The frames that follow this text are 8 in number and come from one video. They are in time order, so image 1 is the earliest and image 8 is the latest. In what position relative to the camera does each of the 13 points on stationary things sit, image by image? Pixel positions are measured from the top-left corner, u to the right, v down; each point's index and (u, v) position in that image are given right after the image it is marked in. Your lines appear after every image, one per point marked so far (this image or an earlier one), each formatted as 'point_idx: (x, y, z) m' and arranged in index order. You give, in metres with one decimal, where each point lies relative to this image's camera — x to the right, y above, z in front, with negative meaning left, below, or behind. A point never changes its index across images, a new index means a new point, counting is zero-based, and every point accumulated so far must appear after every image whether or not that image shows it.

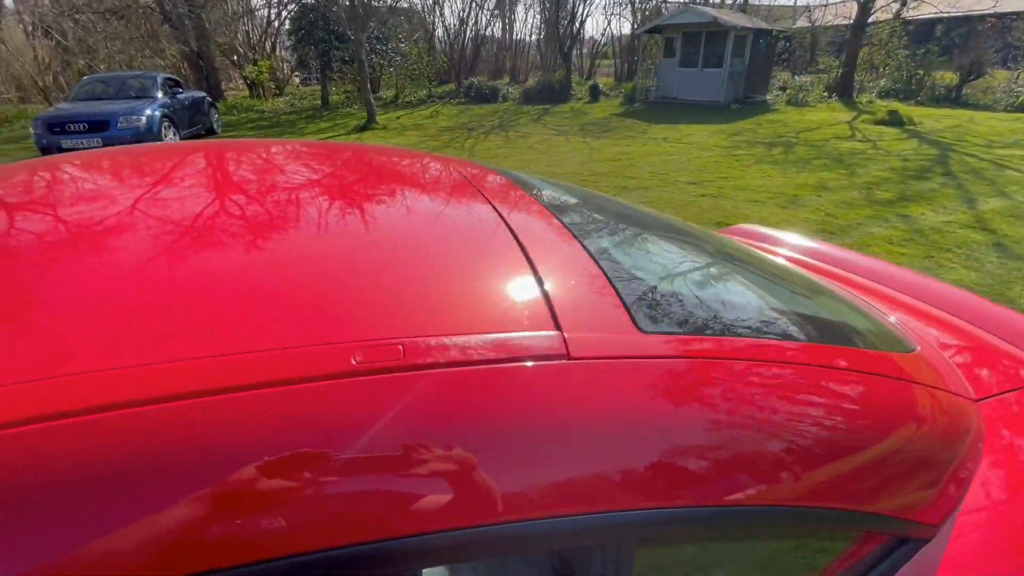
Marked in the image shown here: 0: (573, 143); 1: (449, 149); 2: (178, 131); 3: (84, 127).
0: (+1.3, +3.0, +9.9) m
1: (-1.1, +2.7, +9.3) m
2: (-6.8, +3.2, +9.8) m
3: (-7.2, +2.7, +8.1) m
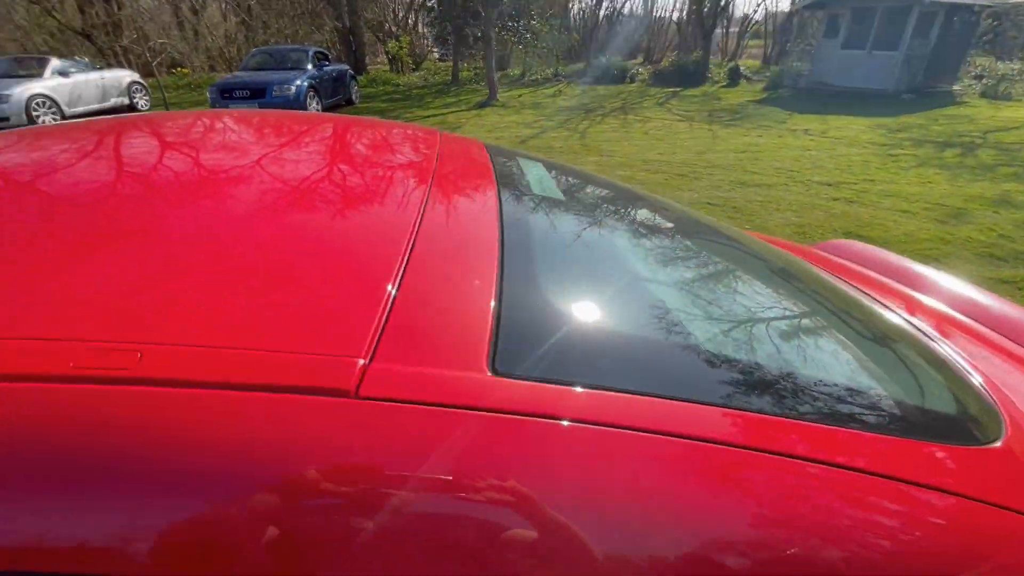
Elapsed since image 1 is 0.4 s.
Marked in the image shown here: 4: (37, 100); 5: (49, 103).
0: (+3.6, +3.0, +9.2) m
1: (+1.0, +3.0, +9.1) m
2: (-4.3, +4.2, +10.8) m
3: (-5.1, +3.7, +9.3) m
4: (-9.6, +3.8, +9.7) m
5: (-9.6, +3.8, +10.0) m
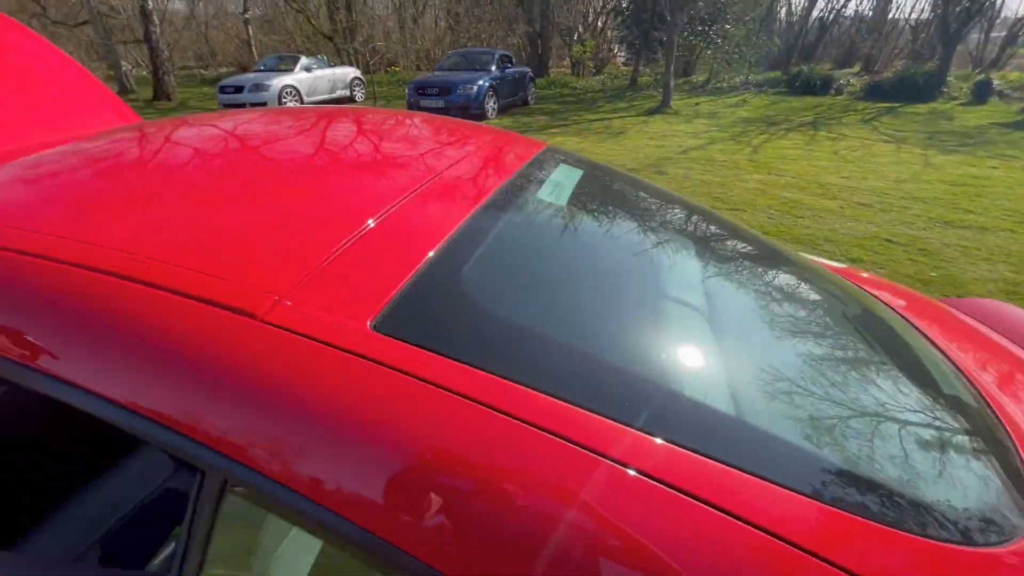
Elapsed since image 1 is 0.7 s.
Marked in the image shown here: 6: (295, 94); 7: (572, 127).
0: (+6.3, +2.1, +7.7) m
1: (+3.9, +2.5, +8.4) m
2: (-0.3, +4.5, +11.6) m
3: (-1.6, +4.3, +10.4) m
4: (-5.7, +5.0, +12.1) m
5: (-5.6, +5.0, +12.5) m
6: (-5.6, +5.0, +12.5) m
7: (+1.2, +3.3, +10.0) m
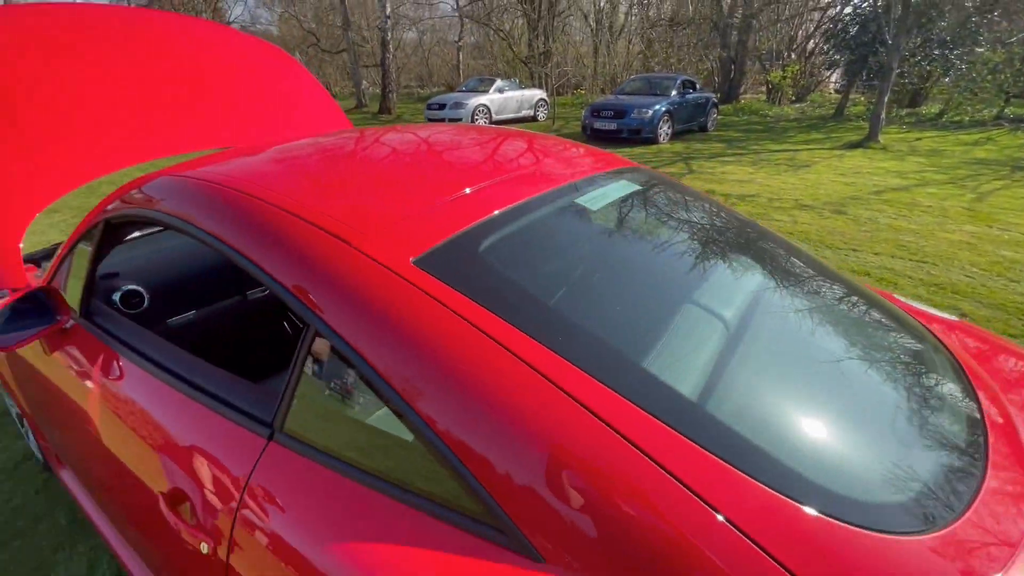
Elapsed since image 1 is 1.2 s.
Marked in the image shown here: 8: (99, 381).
0: (+8.5, +0.8, +5.6) m
1: (+6.5, +1.5, +7.0) m
2: (+3.9, +3.9, +11.5) m
3: (+2.2, +3.9, +10.8) m
4: (-0.9, +5.1, +13.7) m
5: (-0.8, +5.1, +14.0) m
6: (-0.7, +5.1, +14.0) m
7: (+4.6, +2.6, +9.4) m
8: (-1.1, -0.2, +1.3) m
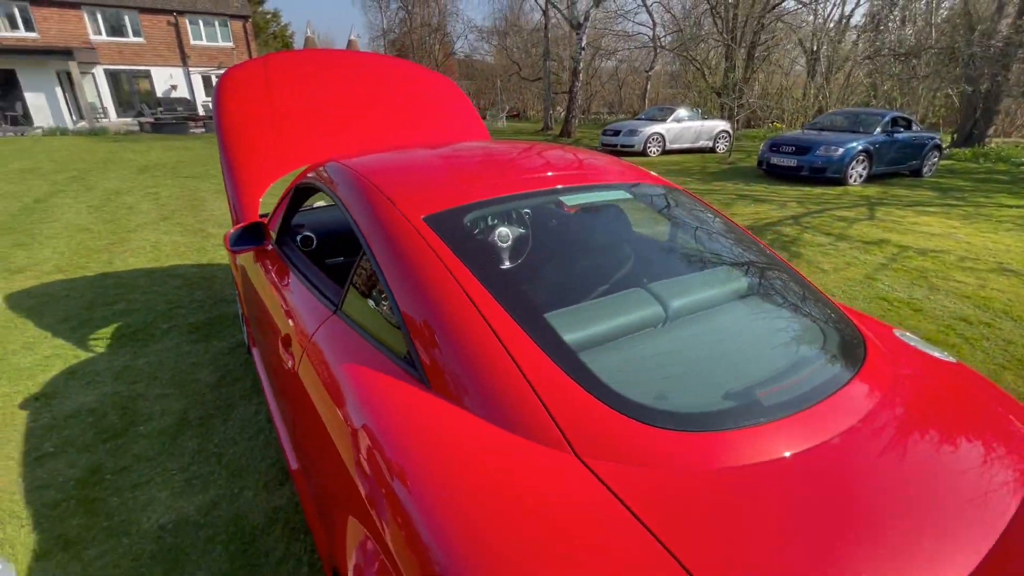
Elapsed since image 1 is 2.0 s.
0: (+9.5, -0.8, +3.0) m
1: (+8.2, +0.1, +5.0) m
2: (+7.6, +2.5, +10.1) m
3: (+5.8, +2.9, +10.0) m
4: (+4.1, +4.3, +13.8) m
5: (+4.3, +4.3, +14.0) m
6: (+4.3, +4.3, +14.1) m
7: (+7.4, +1.3, +7.9) m
8: (-1.0, 0.0, +2.1) m
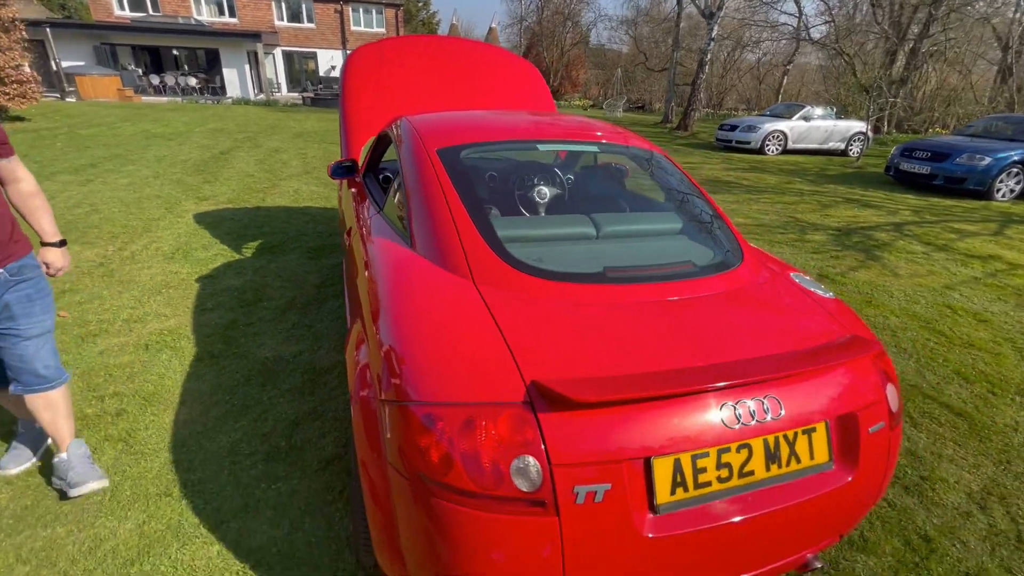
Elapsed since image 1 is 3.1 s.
0: (+9.3, -1.7, +1.5) m
1: (+8.7, -0.6, +3.7) m
2: (+9.5, +1.9, +8.8) m
3: (+7.8, +2.5, +9.1) m
4: (+7.1, +4.2, +13.1) m
5: (+7.4, +4.1, +13.3) m
6: (+7.4, +4.1, +13.3) m
7: (+8.7, +0.7, +6.7) m
8: (-0.9, +0.5, +2.9) m
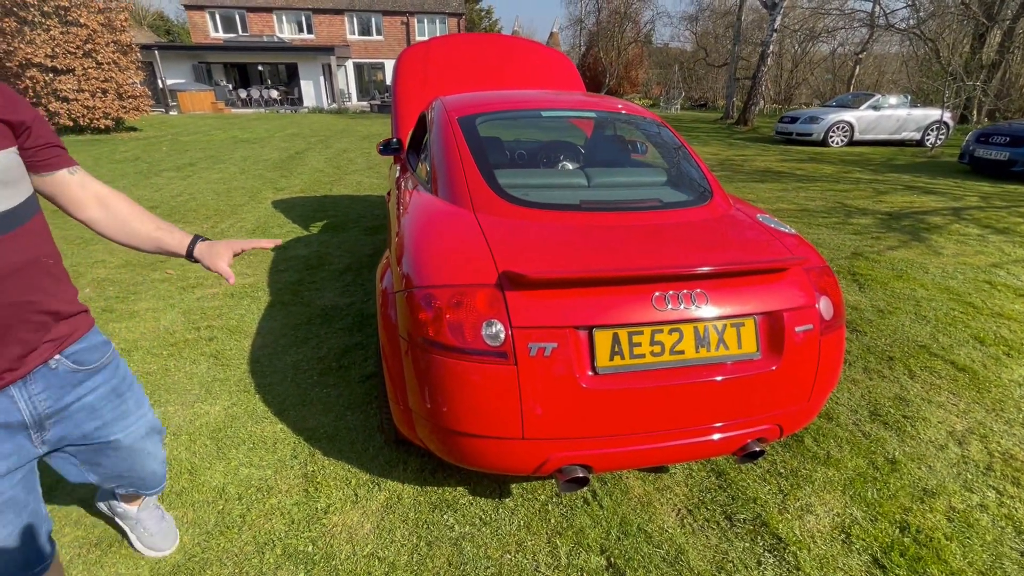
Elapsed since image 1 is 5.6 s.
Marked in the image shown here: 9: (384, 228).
0: (+9.2, -1.5, +0.8) m
1: (+8.8, -0.5, +3.0) m
2: (+10.3, +2.0, +7.9) m
3: (+8.7, +2.6, +8.4) m
4: (+8.5, +4.3, +12.6) m
5: (+8.8, +4.2, +12.7) m
6: (+8.8, +4.2, +12.7) m
7: (+9.2, +0.8, +6.0) m
8: (-0.8, +0.8, +3.4) m
9: (-1.3, +0.6, +5.1) m
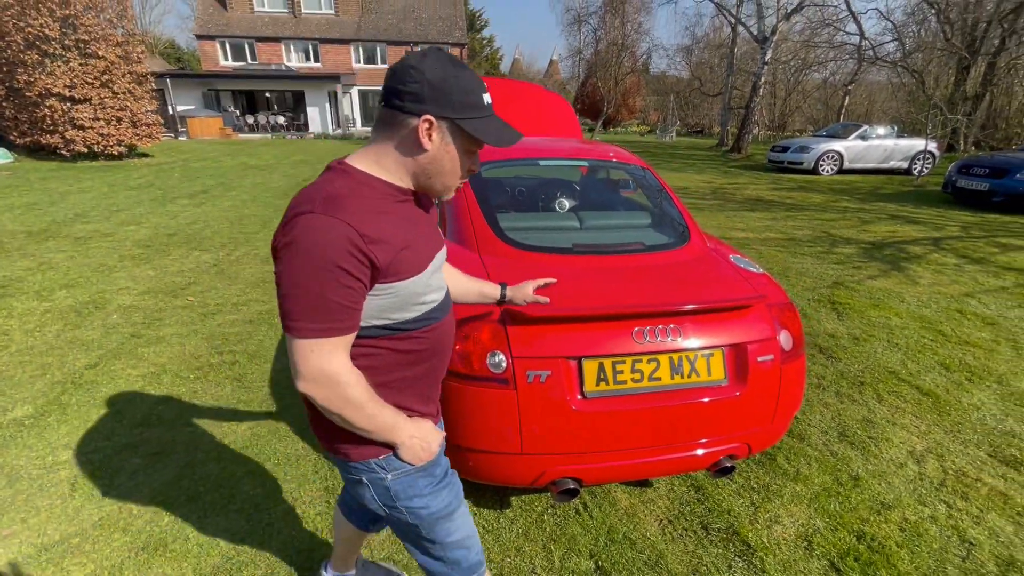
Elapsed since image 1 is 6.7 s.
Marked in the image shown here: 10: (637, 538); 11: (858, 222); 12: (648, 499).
0: (+9.2, -1.6, +1.0) m
1: (+8.8, -0.7, +3.3) m
2: (+10.3, +1.5, +8.3) m
3: (+8.7, +2.1, +8.8) m
4: (+8.5, +3.6, +13.0) m
5: (+8.8, +3.6, +13.1) m
6: (+8.8, +3.5, +13.1) m
7: (+9.2, +0.5, +6.3) m
8: (-0.8, +0.6, +3.7) m
9: (-1.3, +0.4, +5.4) m
10: (+0.5, -1.0, +2.0) m
11: (+5.5, +1.0, +7.6) m
12: (+0.6, -0.9, +2.2) m
